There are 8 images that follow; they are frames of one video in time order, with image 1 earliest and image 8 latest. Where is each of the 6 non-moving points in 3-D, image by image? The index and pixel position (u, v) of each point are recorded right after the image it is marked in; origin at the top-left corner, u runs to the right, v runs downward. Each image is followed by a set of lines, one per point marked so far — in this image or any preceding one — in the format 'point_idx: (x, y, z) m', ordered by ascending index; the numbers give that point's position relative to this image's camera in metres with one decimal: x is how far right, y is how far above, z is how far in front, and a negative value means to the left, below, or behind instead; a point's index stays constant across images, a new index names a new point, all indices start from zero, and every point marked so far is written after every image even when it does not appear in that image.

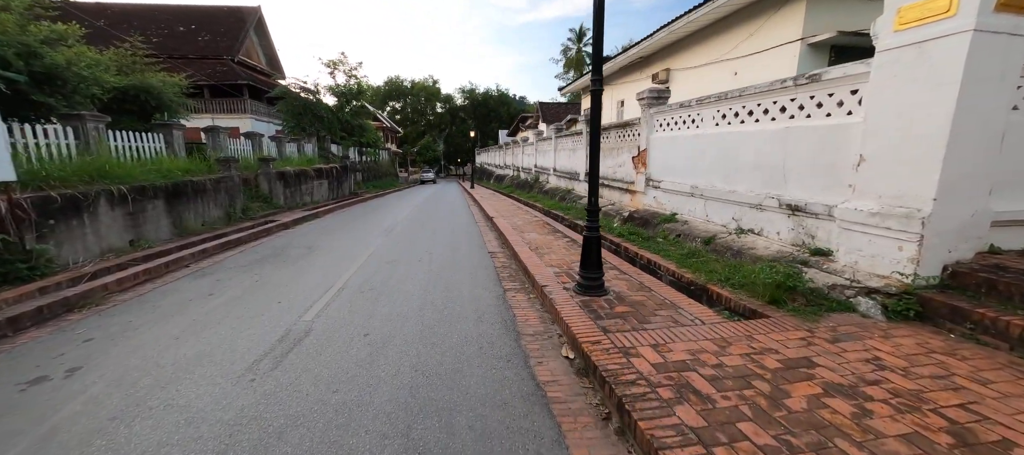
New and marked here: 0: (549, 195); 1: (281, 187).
0: (+1.4, +1.2, +14.4) m
1: (-7.1, +1.2, +11.8) m
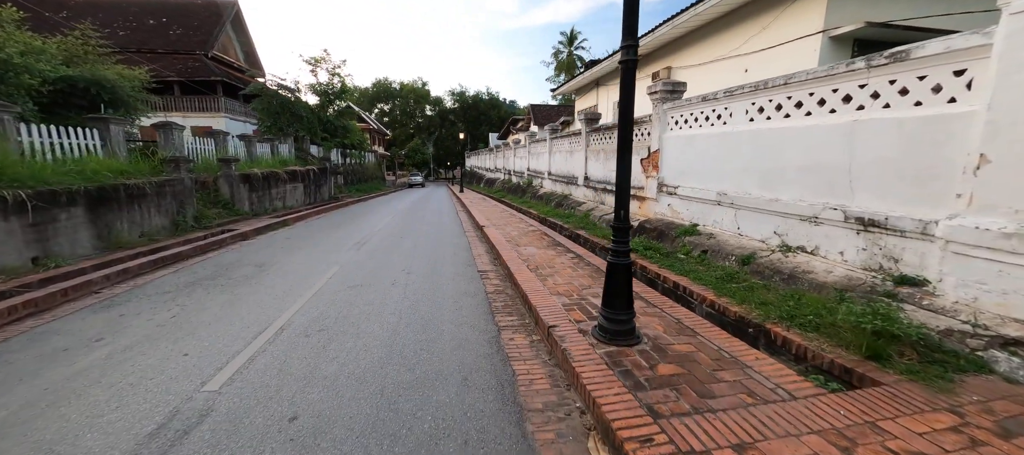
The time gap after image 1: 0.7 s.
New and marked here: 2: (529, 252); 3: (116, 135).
0: (+1.1, +1.0, +13.4) m
1: (-7.3, +1.0, +10.5) m
2: (+0.3, -0.4, +6.2) m
3: (-8.2, +1.9, +7.9) m
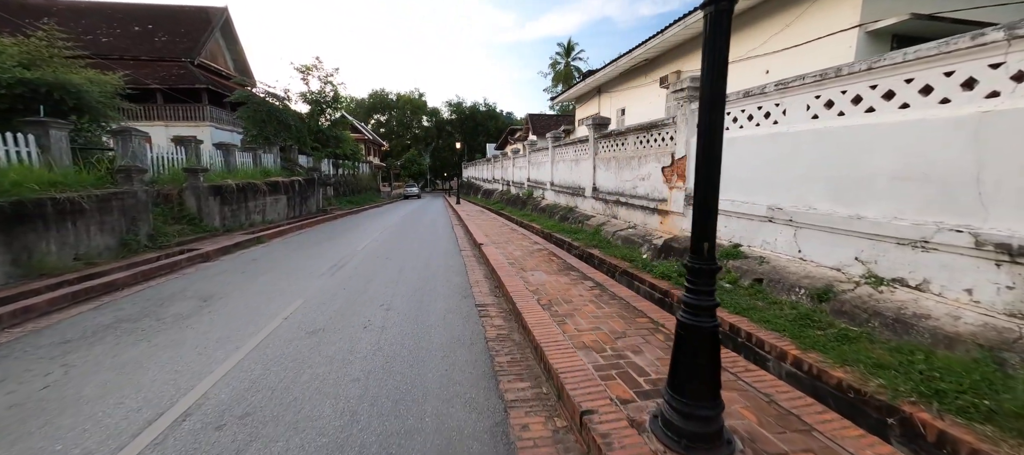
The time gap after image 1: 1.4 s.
0: (+1.1, +0.5, +12.4) m
1: (-7.3, +0.6, +9.4) m
2: (+0.3, -0.6, +5.1) m
3: (-8.1, +1.5, +6.8) m
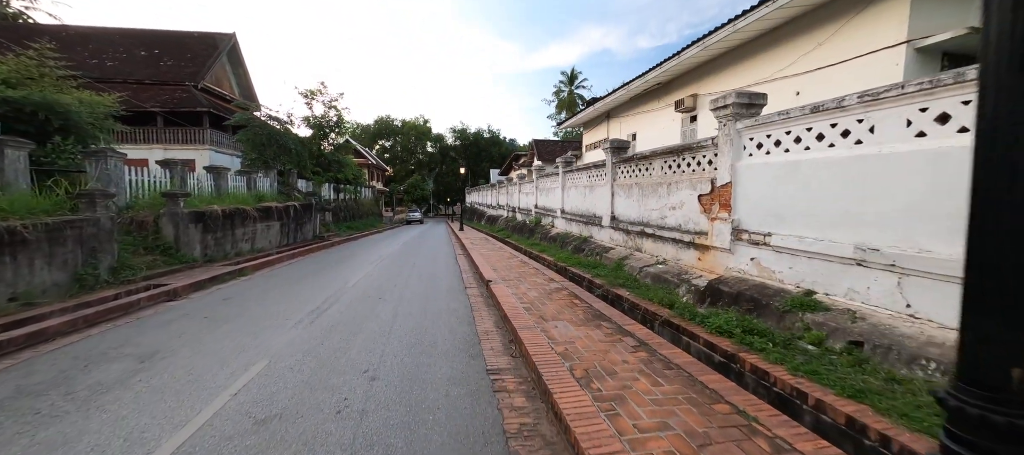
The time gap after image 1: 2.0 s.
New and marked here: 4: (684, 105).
0: (+1.3, -0.5, +11.5) m
1: (-7.1, -0.1, +8.6) m
2: (+0.5, -1.1, +4.1) m
3: (-7.9, +1.0, +6.0) m
4: (+5.8, +4.1, +12.8) m
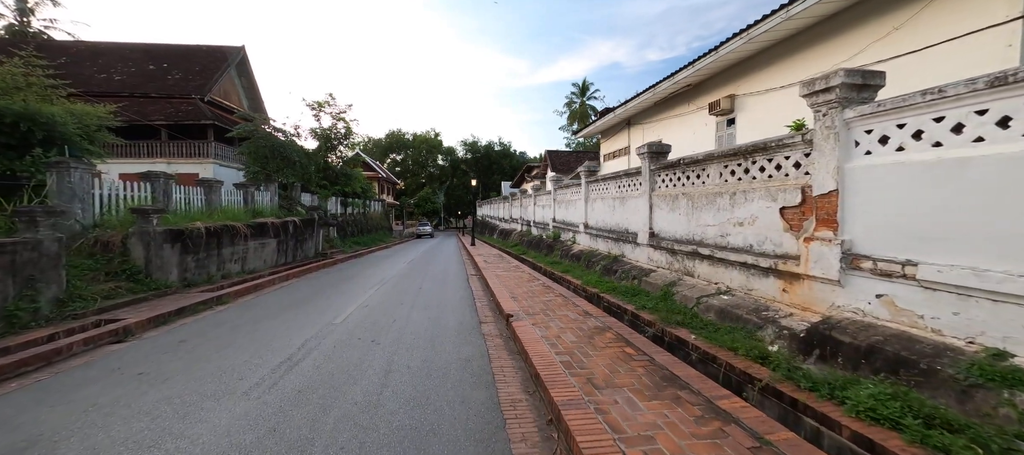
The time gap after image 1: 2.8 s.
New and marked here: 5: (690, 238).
0: (+1.8, -0.9, +10.1) m
1: (-6.6, -0.5, +7.5) m
2: (+0.8, -1.3, +2.8) m
3: (-7.6, +0.7, +5.0) m
4: (+6.3, +3.6, +11.5) m
5: (+2.9, -0.2, +6.3) m
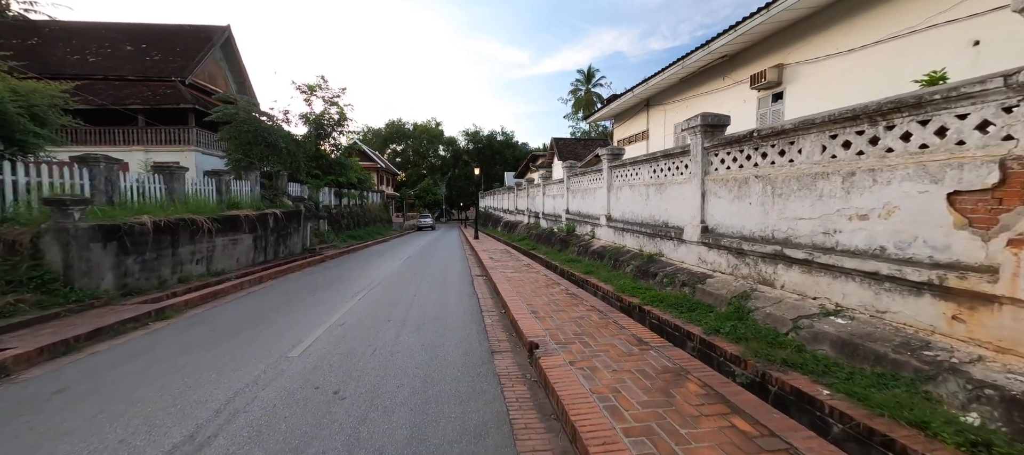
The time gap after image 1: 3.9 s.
0: (+2.1, -0.8, +8.6) m
1: (-6.4, -0.4, +6.0) m
2: (+1.1, -1.3, +1.3) m
3: (-7.3, +0.7, +3.5) m
4: (+6.5, +3.8, +9.9) m
5: (+3.2, -0.1, +4.7) m
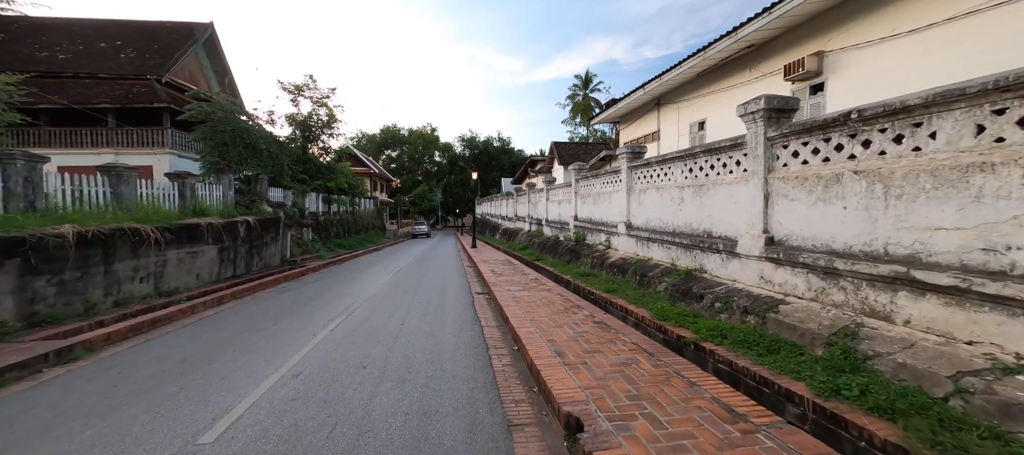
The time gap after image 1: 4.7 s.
0: (+2.2, -0.9, +7.4) m
1: (-6.2, -0.6, +4.7) m
2: (+1.3, -1.4, +0.1) m
3: (-7.1, +0.6, +2.2) m
4: (+6.7, +3.6, +8.7) m
5: (+3.4, -0.2, +3.5) m
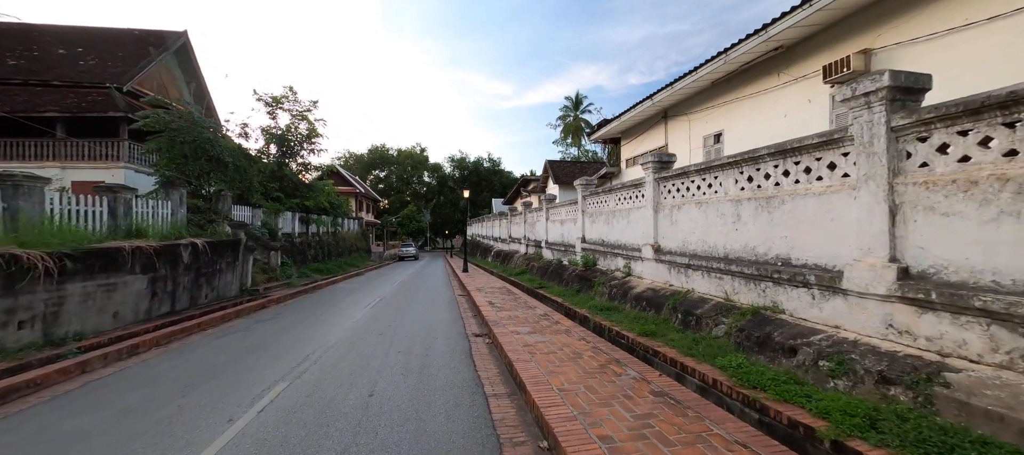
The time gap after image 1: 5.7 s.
0: (+2.3, -1.3, +5.9) m
1: (-6.0, -0.8, +3.0) m
2: (+1.6, -1.3, -1.5) m
3: (-6.9, +0.5, +0.6) m
4: (+6.7, +3.2, +7.6) m
5: (+3.6, -0.4, +2.1) m
